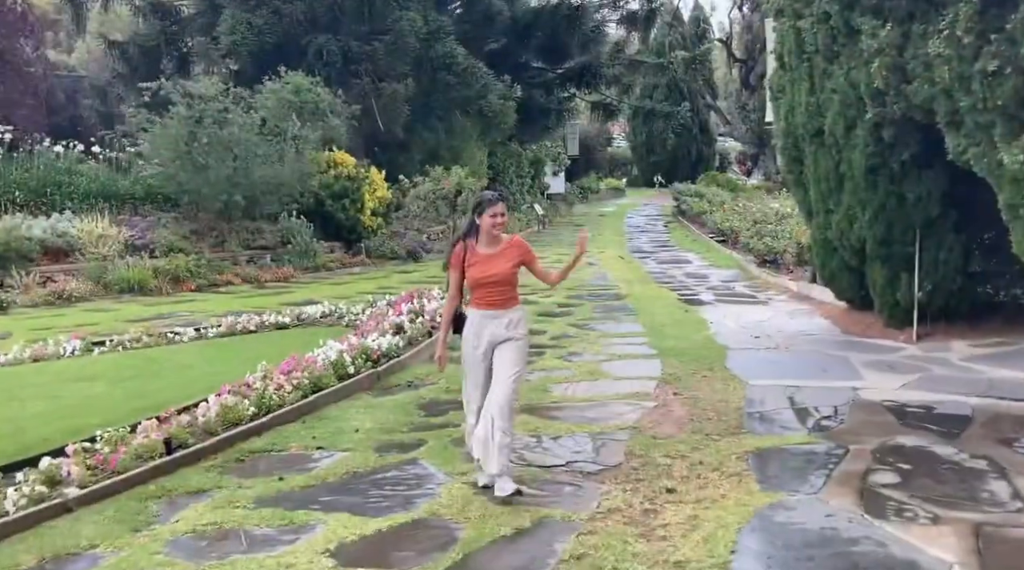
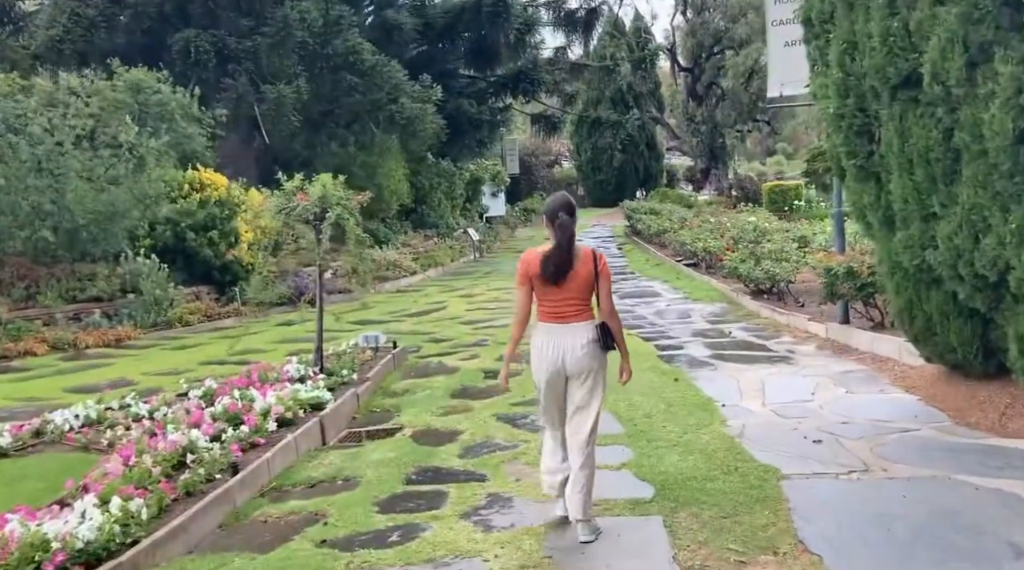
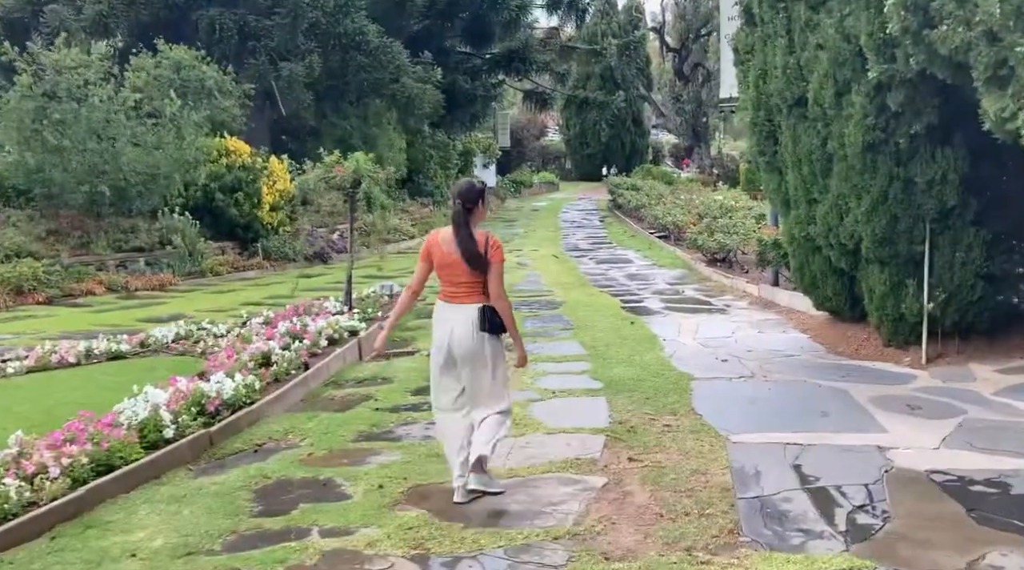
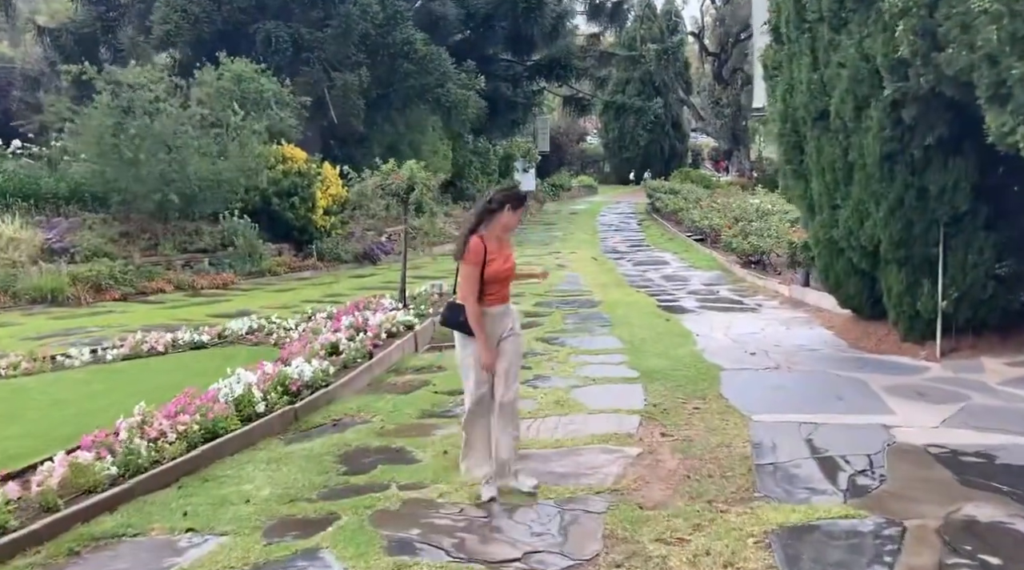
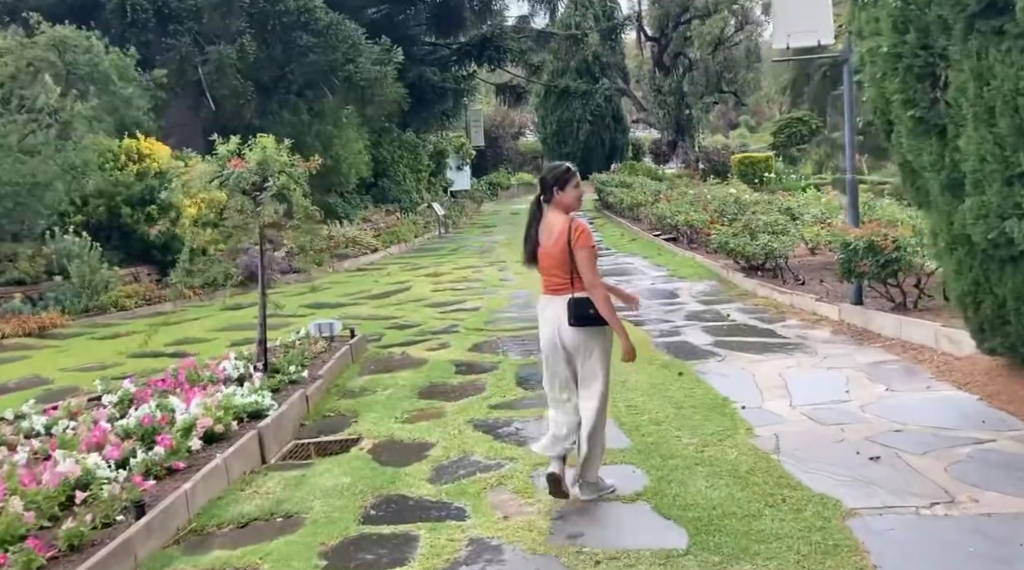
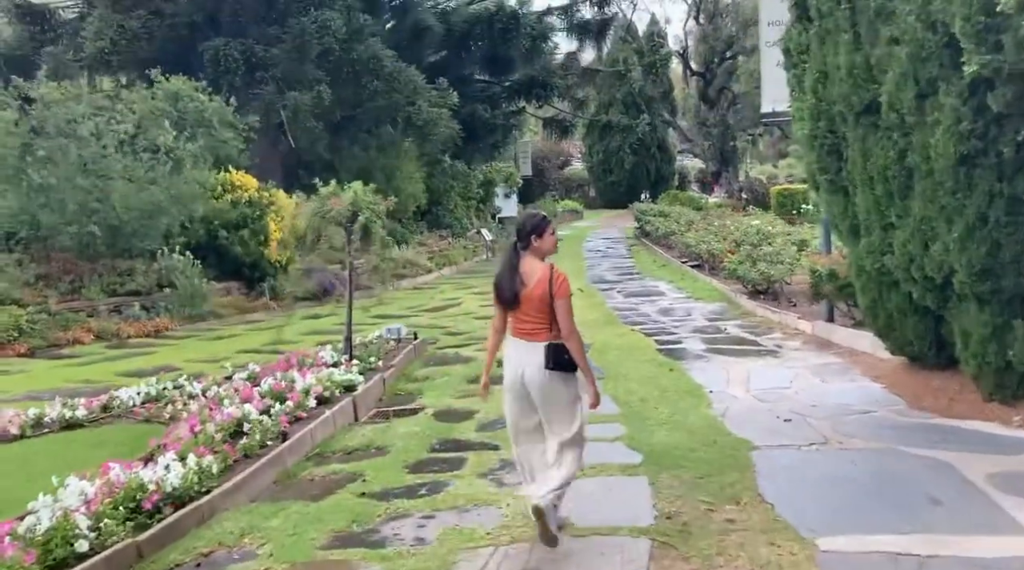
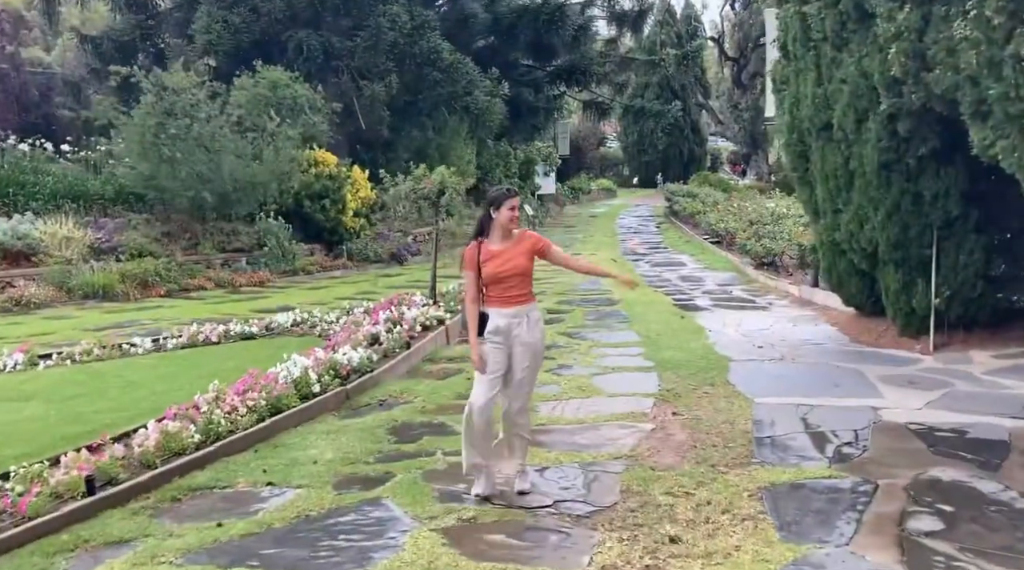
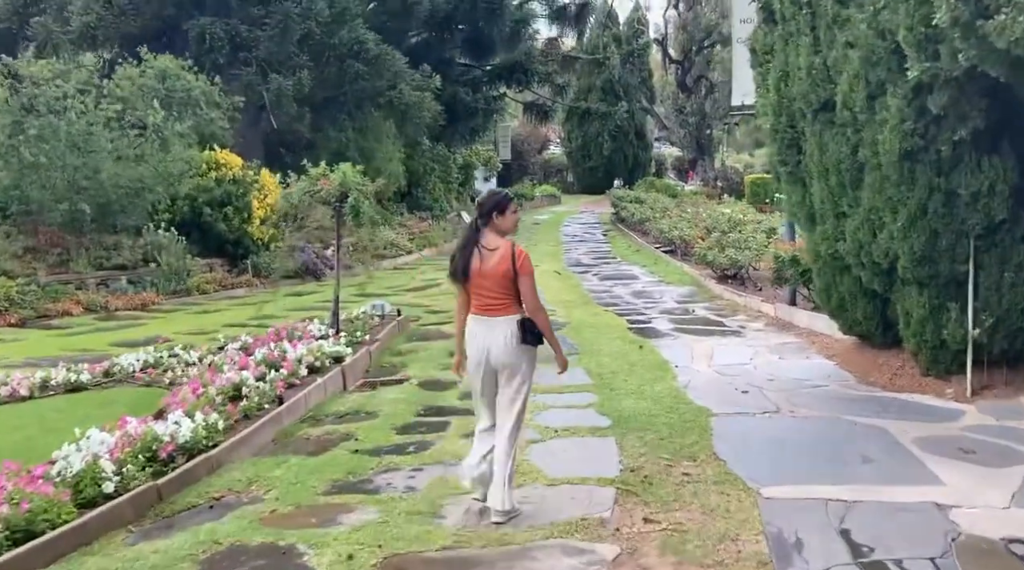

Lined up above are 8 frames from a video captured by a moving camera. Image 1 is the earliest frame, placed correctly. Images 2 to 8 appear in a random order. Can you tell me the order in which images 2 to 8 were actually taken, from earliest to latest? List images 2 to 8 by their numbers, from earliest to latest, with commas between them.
7, 4, 3, 8, 6, 2, 5
